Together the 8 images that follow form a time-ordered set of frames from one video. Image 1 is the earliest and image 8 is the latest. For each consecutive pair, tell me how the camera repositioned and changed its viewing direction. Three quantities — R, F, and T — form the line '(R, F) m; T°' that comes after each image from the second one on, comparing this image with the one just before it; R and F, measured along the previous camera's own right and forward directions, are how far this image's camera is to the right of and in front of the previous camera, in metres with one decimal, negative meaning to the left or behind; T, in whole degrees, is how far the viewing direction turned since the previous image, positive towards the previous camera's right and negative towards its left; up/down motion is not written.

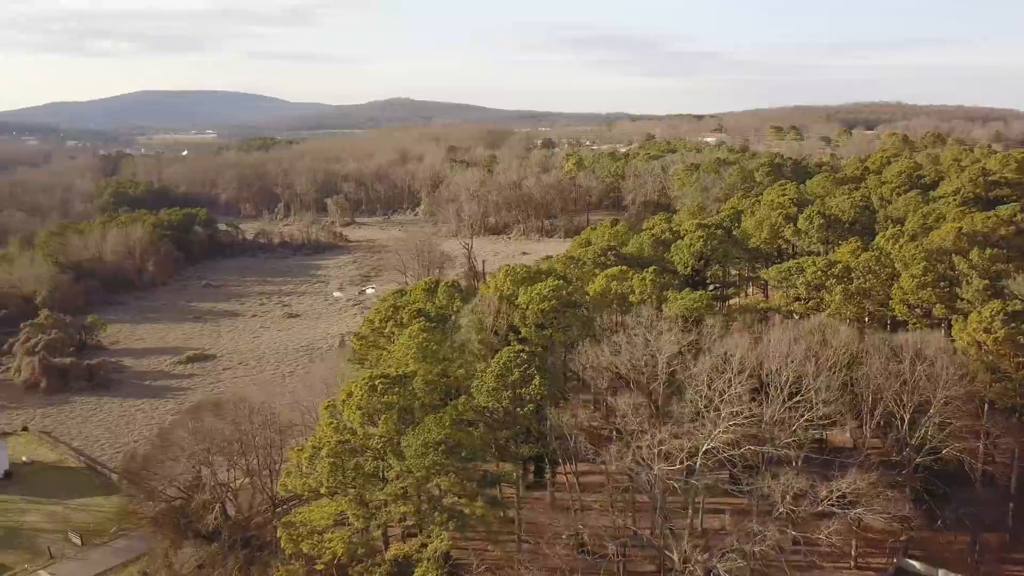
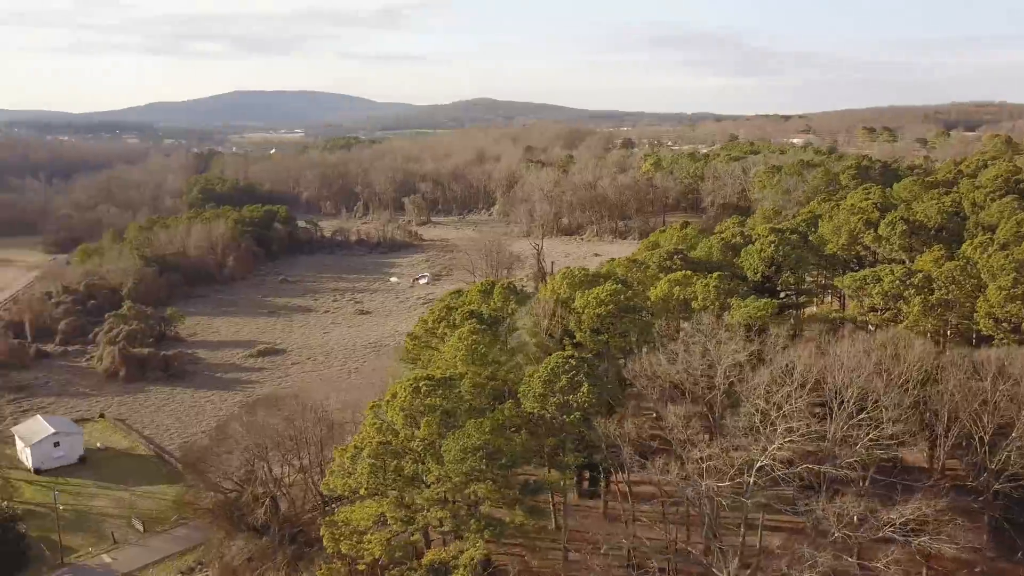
(+0.6, +0.5) m; -5°
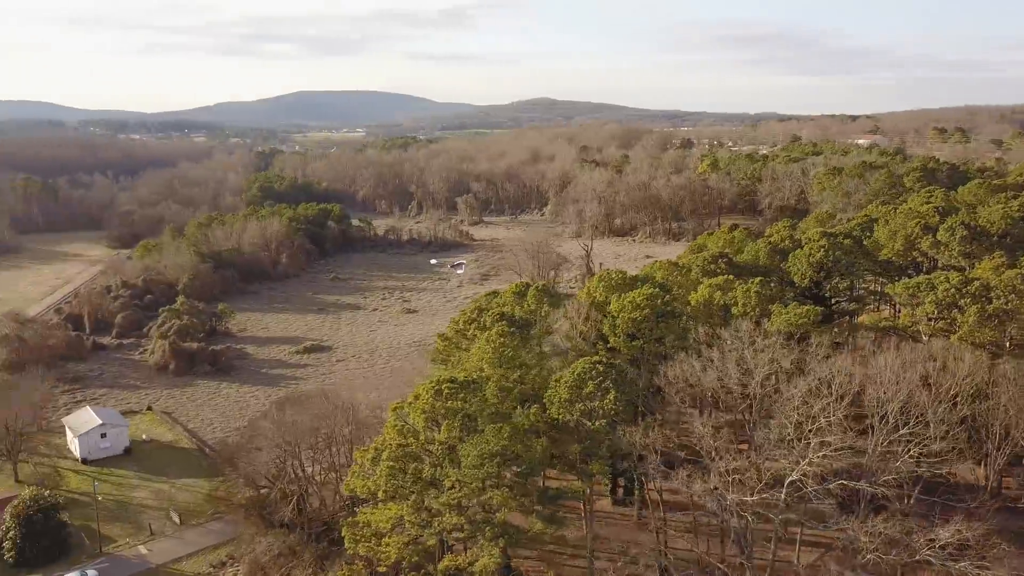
(+0.7, +0.4) m; -4°
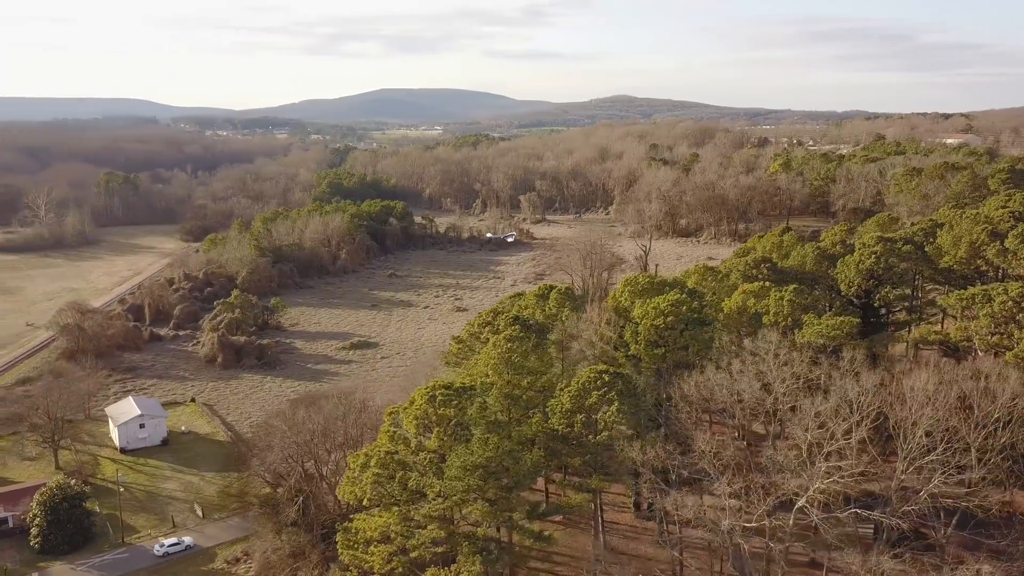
(+1.5, +0.9) m; -5°
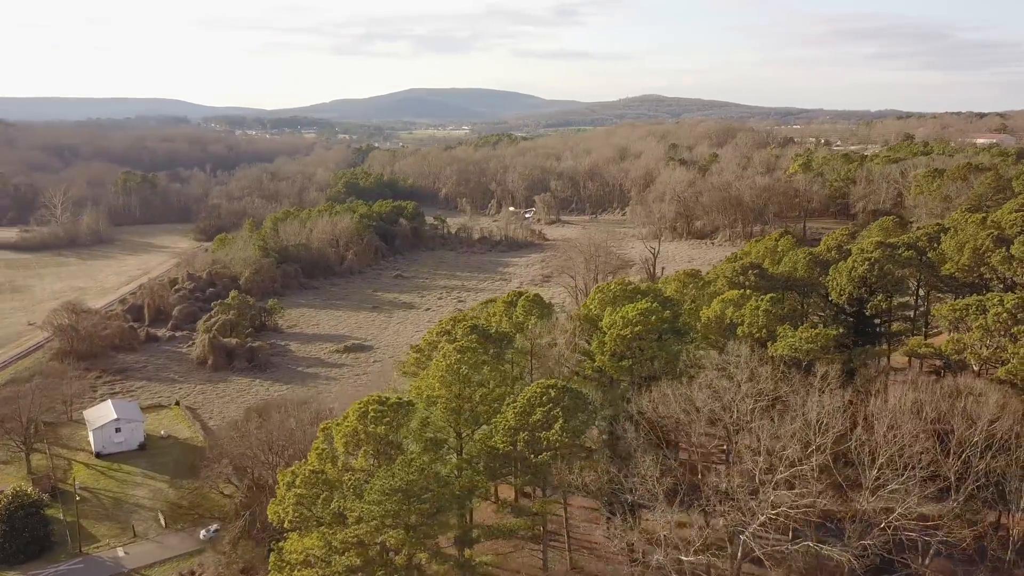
(+1.7, +1.0) m; -2°
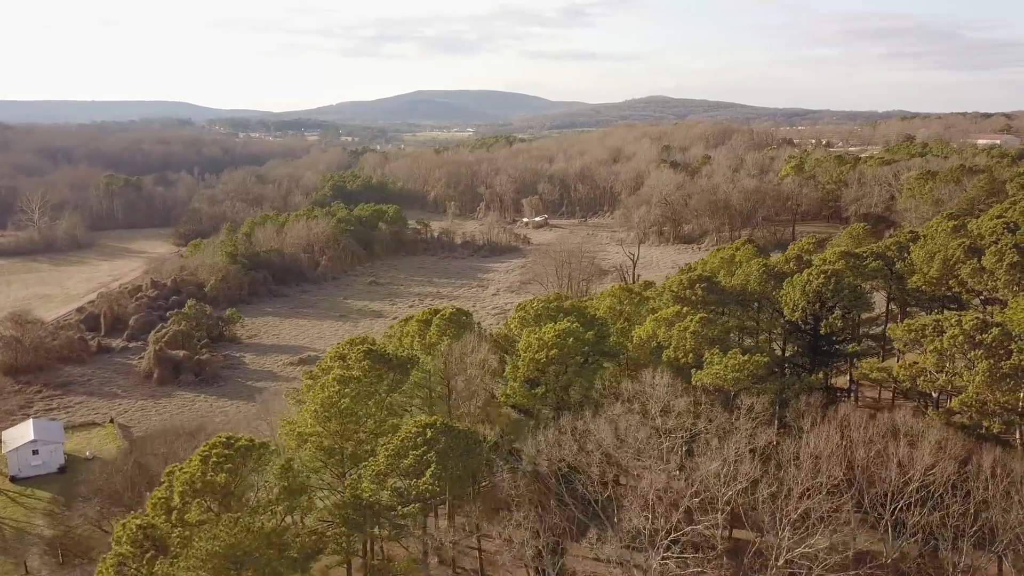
(+2.4, +2.0) m; -1°
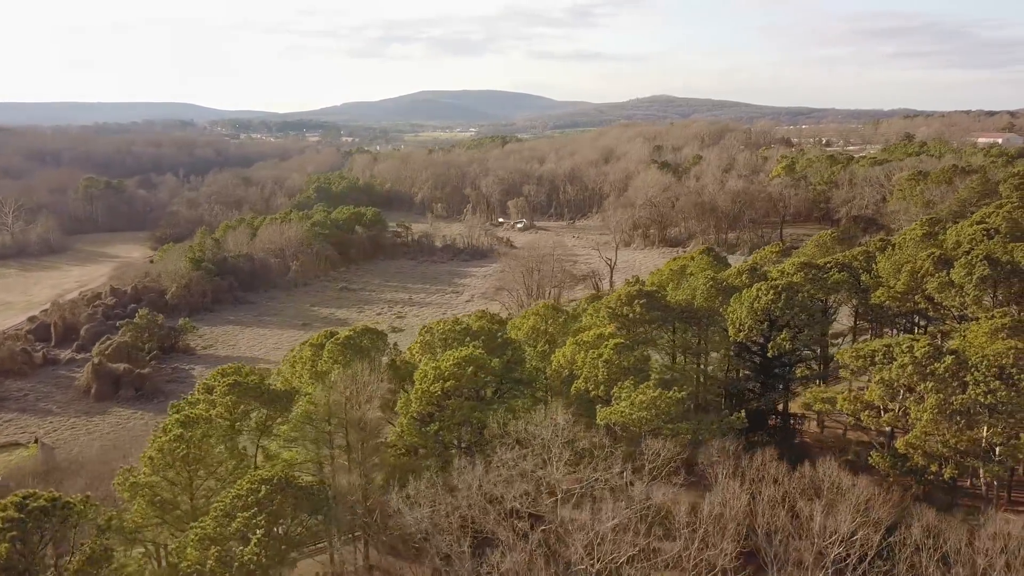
(+2.3, +2.1) m; 0°
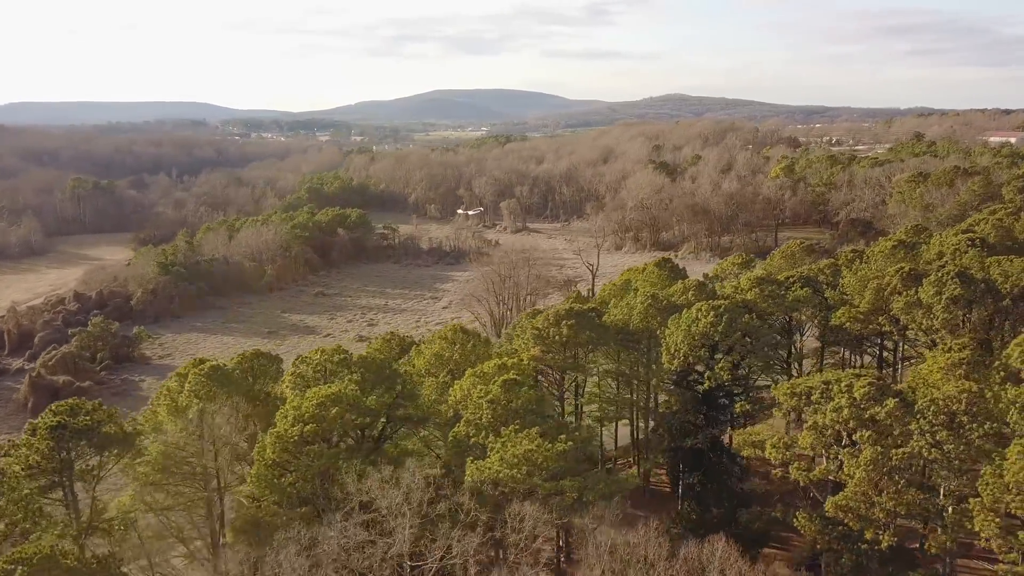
(+2.4, +2.3) m; -1°
